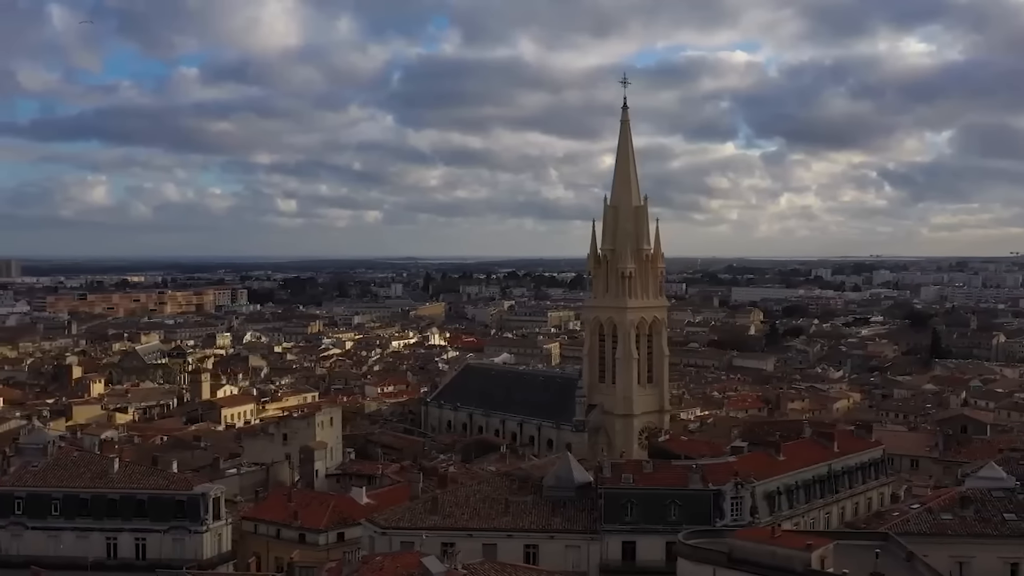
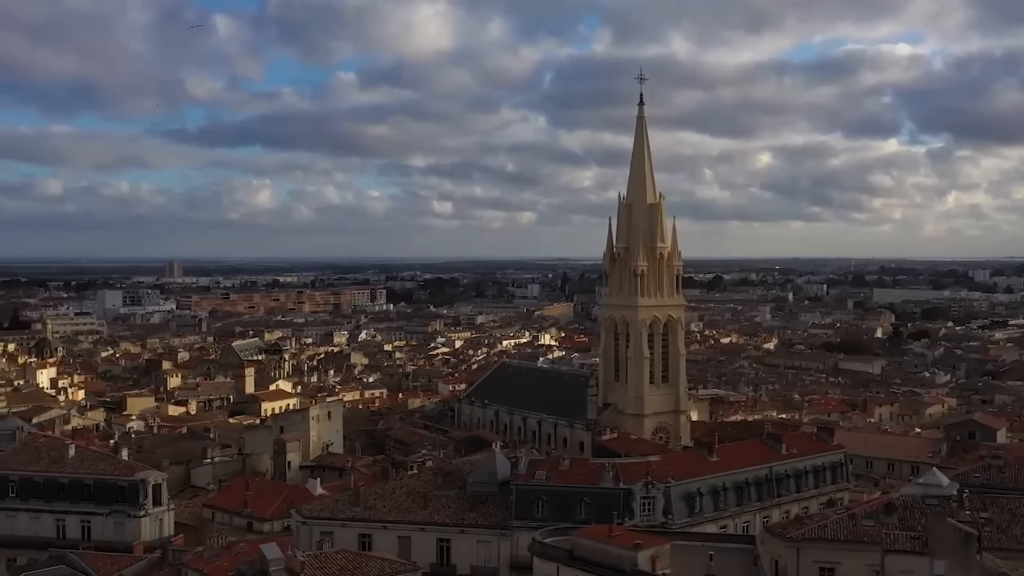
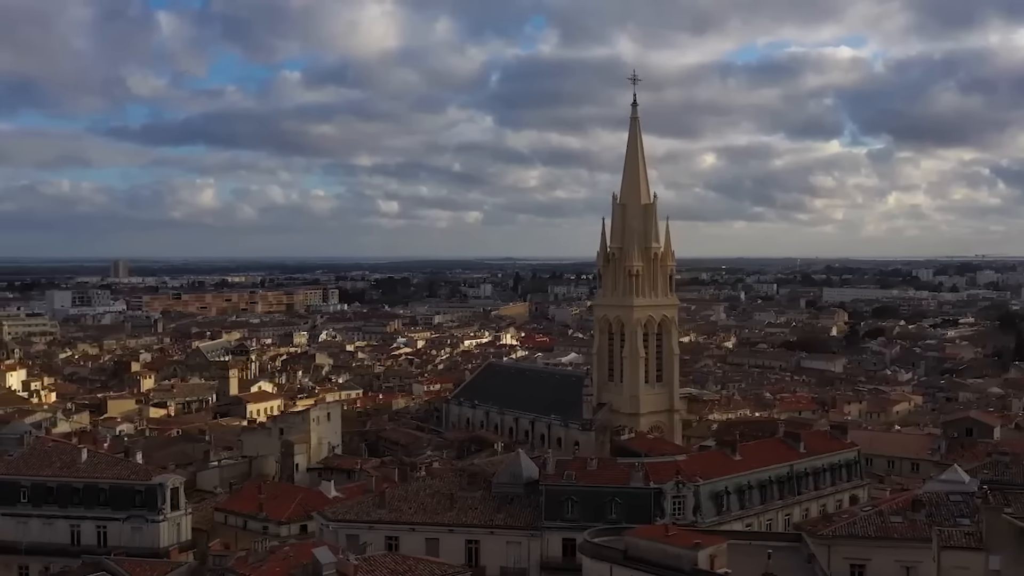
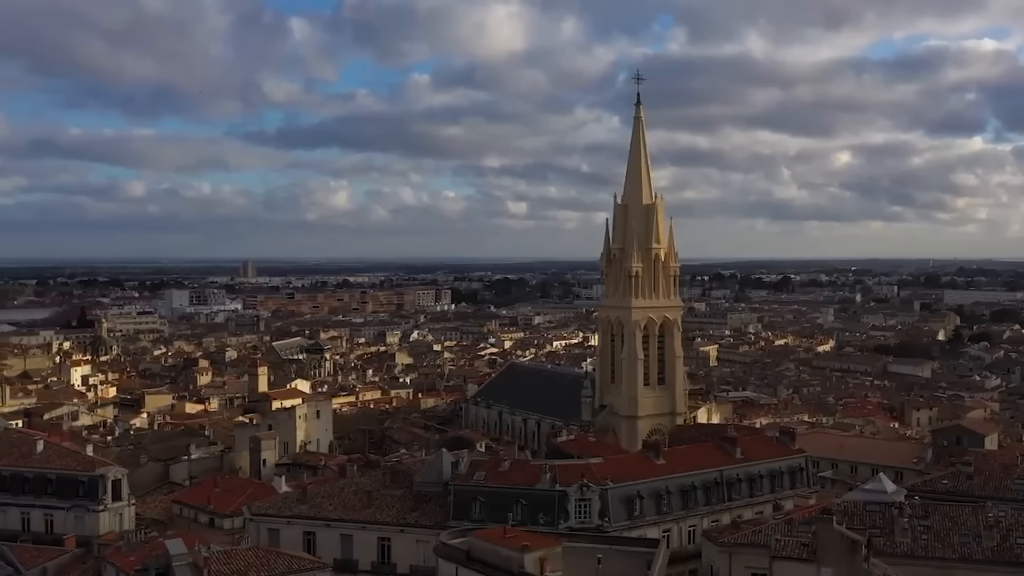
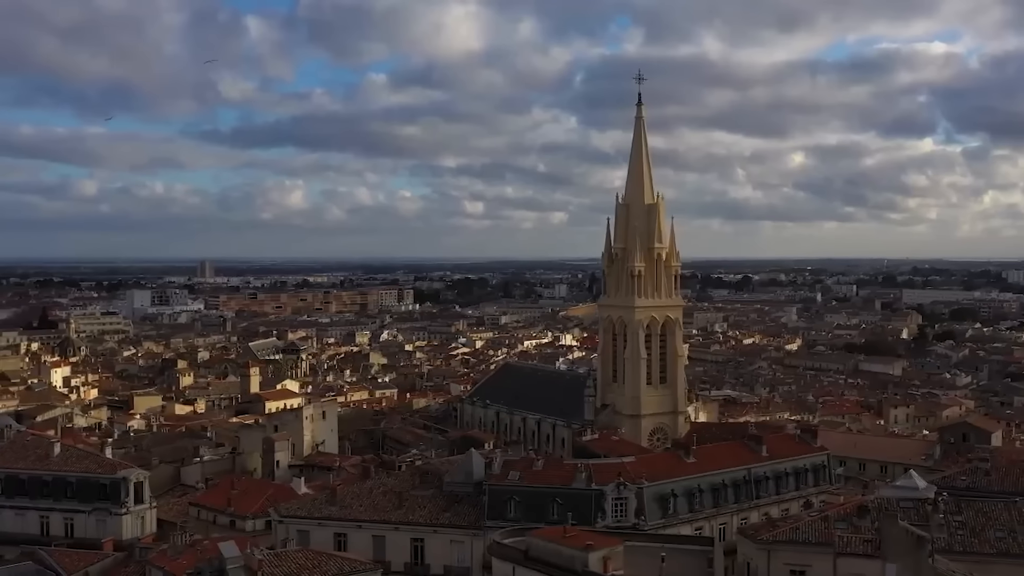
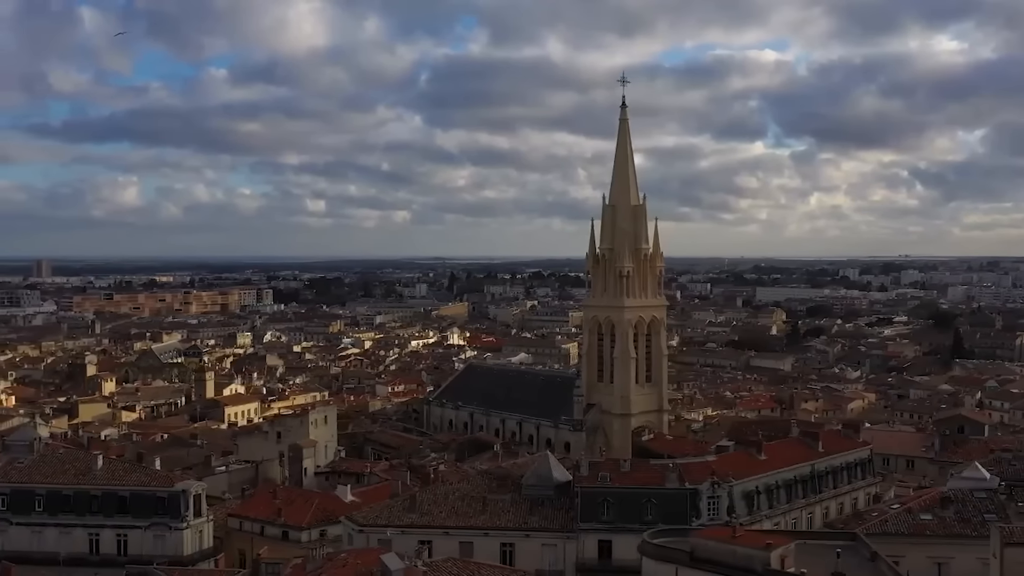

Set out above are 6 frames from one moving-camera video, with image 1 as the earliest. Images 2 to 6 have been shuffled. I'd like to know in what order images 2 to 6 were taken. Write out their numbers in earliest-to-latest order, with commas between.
6, 3, 2, 5, 4
